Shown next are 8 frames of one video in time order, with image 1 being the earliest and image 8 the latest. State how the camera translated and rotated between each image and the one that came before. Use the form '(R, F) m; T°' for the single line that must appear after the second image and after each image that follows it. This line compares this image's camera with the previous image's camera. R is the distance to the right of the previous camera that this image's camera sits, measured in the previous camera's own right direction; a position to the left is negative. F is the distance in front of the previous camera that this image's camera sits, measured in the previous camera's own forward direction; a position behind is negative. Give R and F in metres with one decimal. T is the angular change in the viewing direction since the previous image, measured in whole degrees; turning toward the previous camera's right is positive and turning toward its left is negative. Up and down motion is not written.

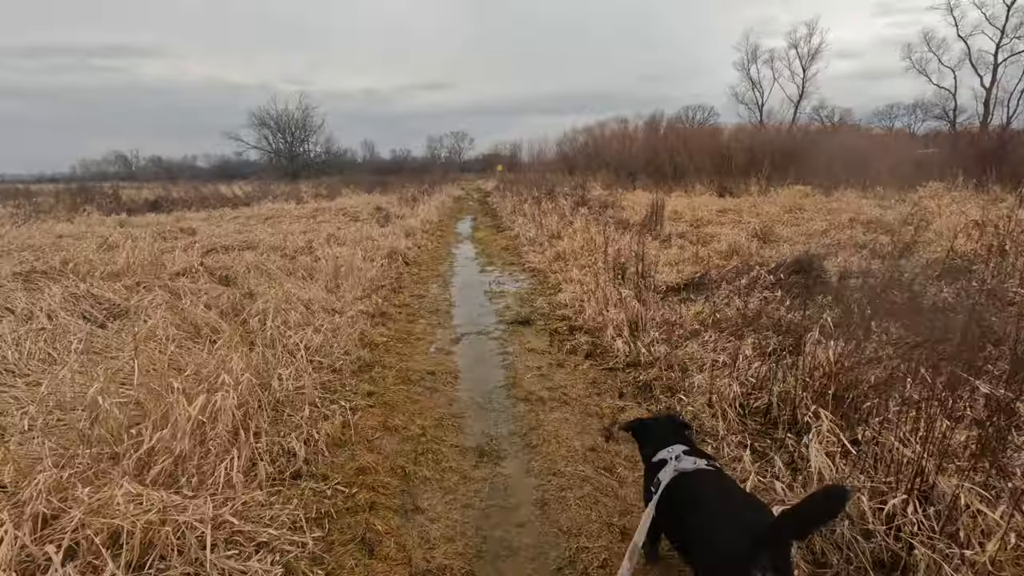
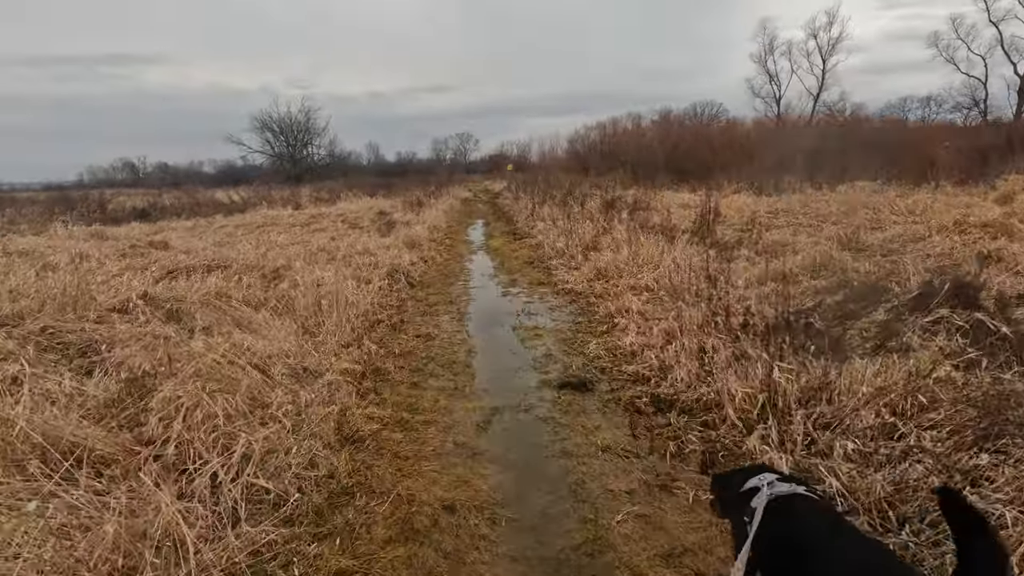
(-0.4, +2.2) m; -1°
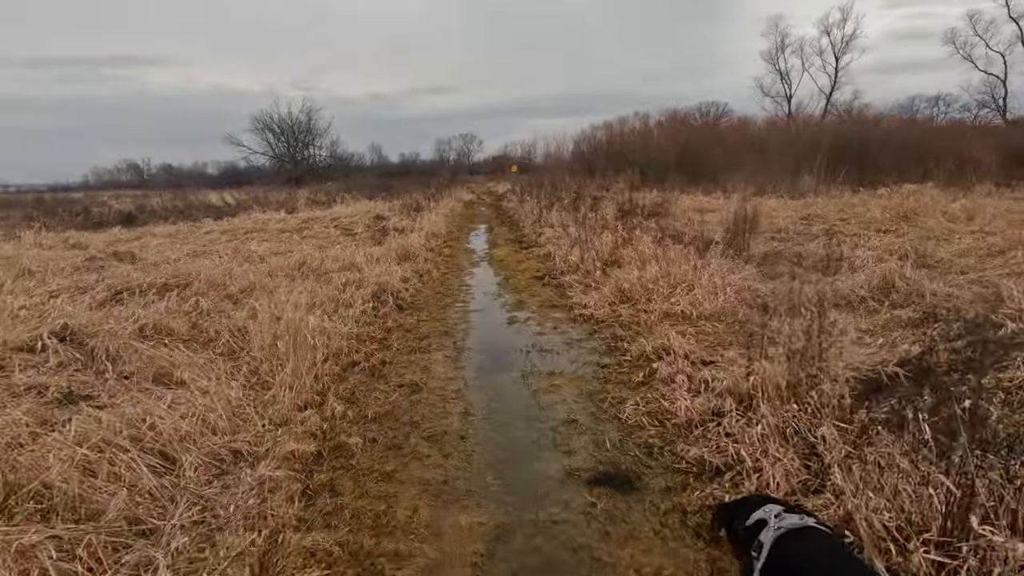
(-0.1, +1.4) m; 0°
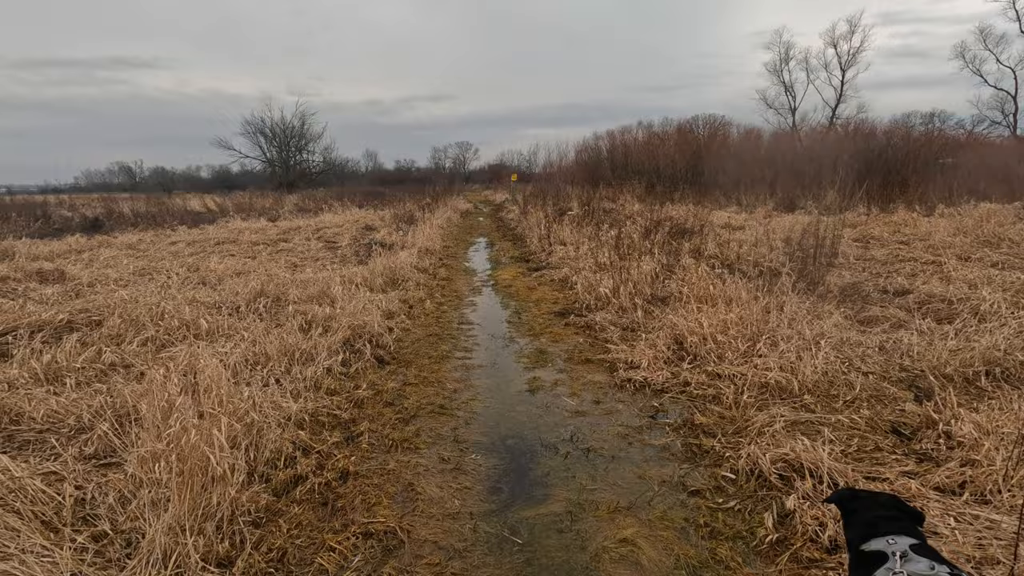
(-0.3, +2.0) m; +1°
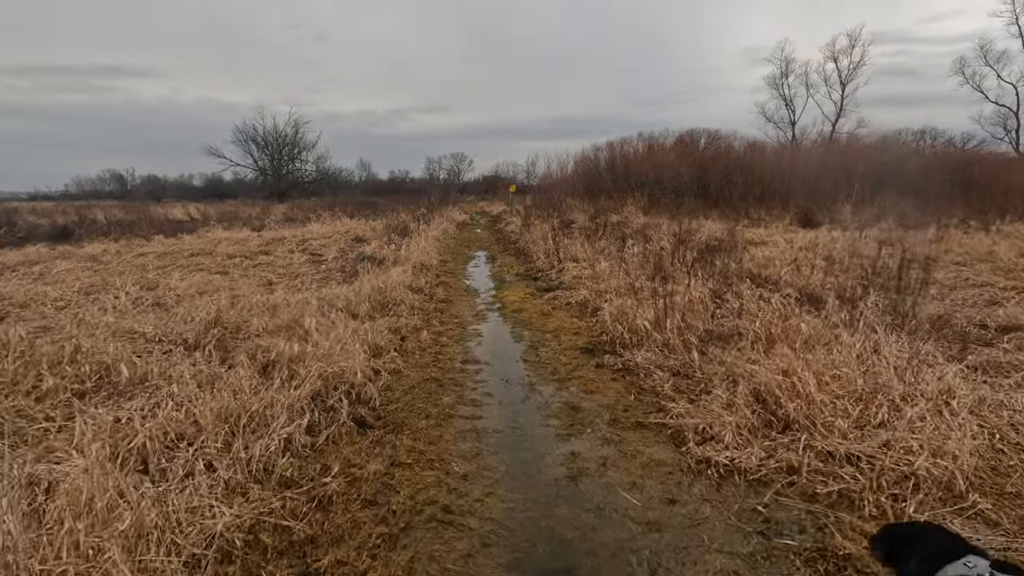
(-0.3, +1.5) m; +1°
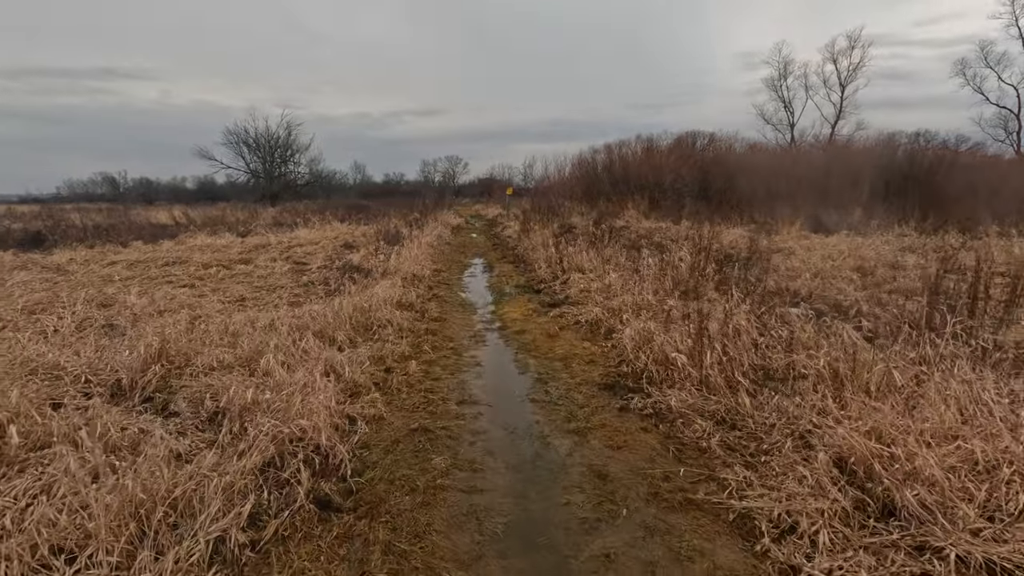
(-0.1, +1.0) m; +1°
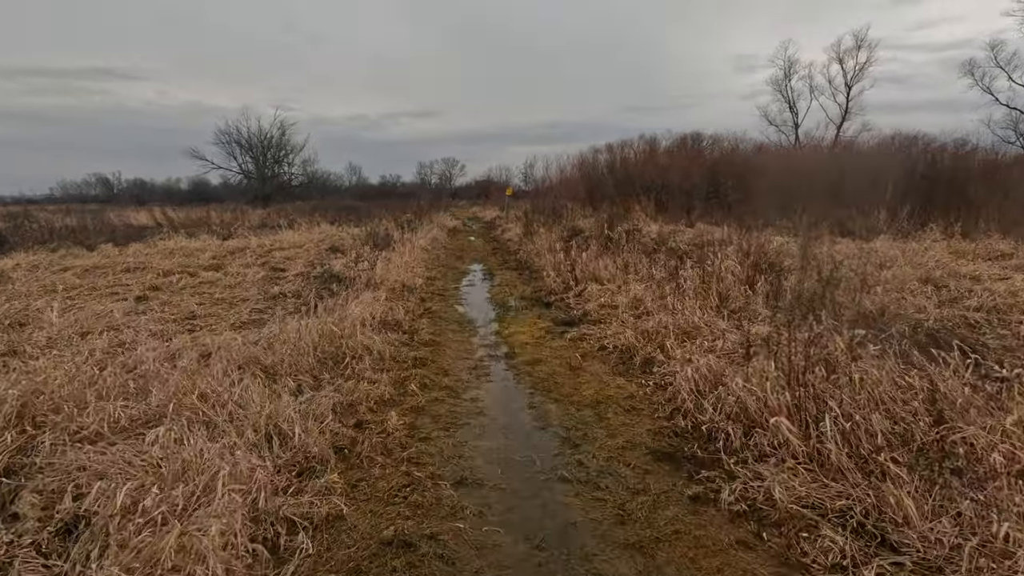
(-0.2, +1.6) m; 0°
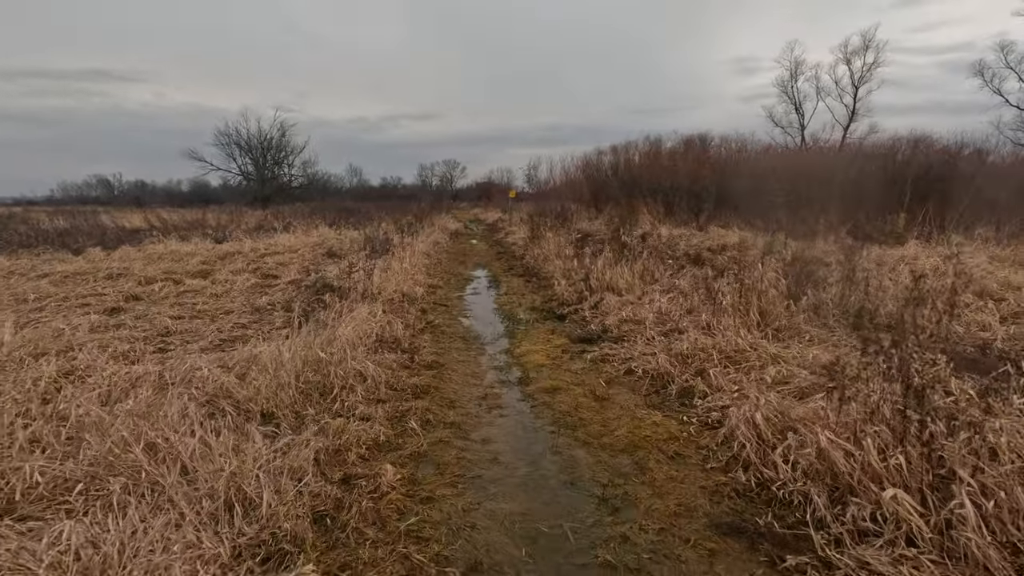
(-0.1, +0.8) m; 0°
